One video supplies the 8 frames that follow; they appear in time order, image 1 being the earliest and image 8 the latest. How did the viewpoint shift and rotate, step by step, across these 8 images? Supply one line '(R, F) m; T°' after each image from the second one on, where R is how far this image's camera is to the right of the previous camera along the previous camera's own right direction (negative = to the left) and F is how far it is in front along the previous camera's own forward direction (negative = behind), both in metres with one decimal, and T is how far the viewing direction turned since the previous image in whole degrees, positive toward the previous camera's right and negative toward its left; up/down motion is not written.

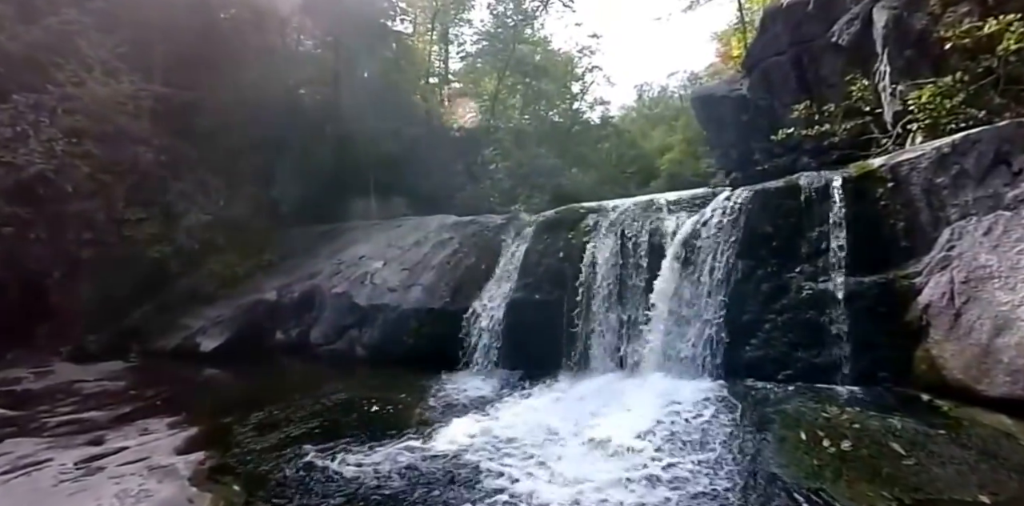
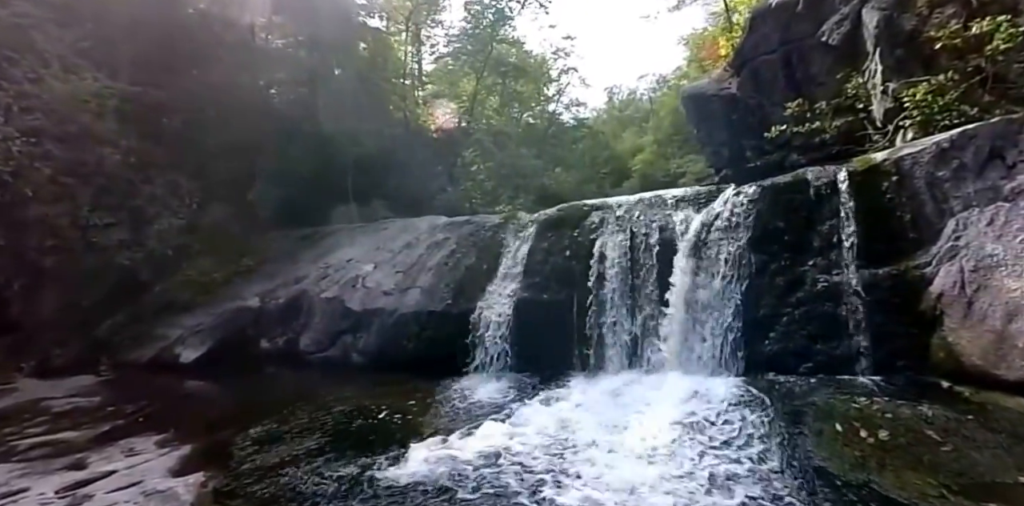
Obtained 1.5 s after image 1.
(-0.5, +0.1) m; +4°
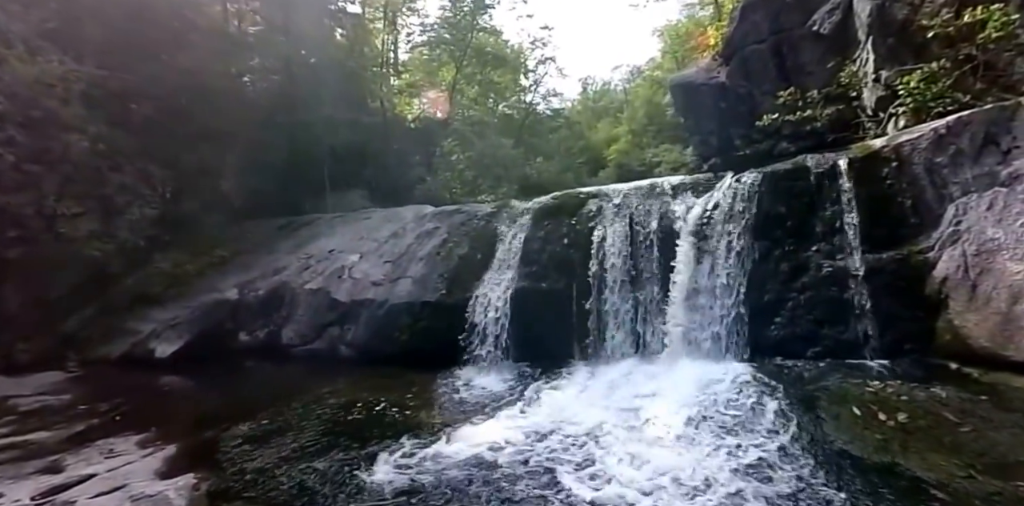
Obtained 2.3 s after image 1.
(-0.4, +0.2) m; +3°
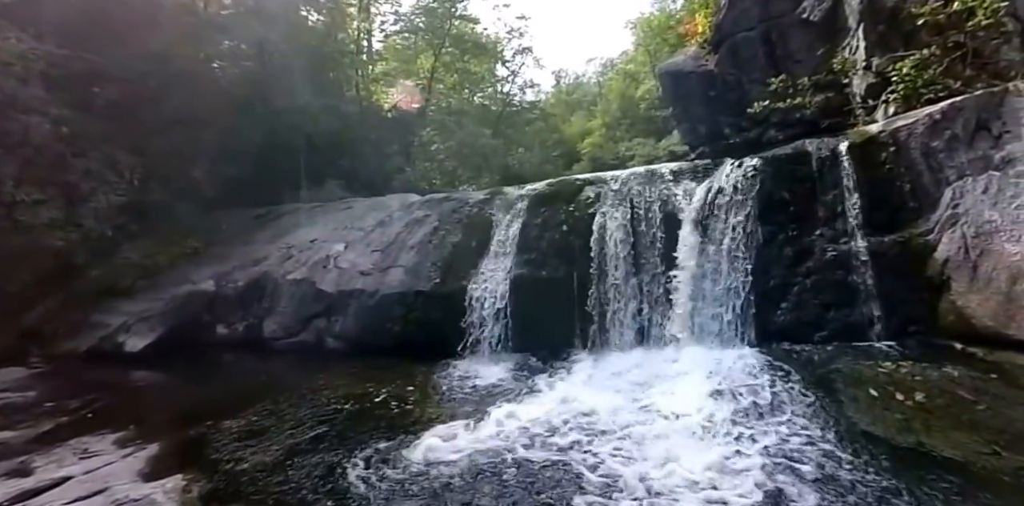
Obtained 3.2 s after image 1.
(-0.4, +0.2) m; +4°
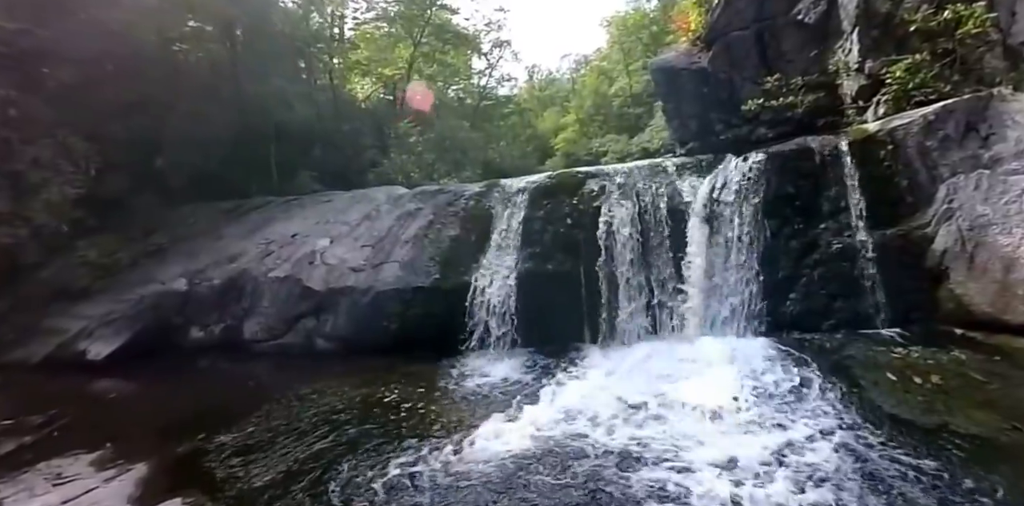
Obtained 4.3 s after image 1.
(-0.6, +0.1) m; +5°
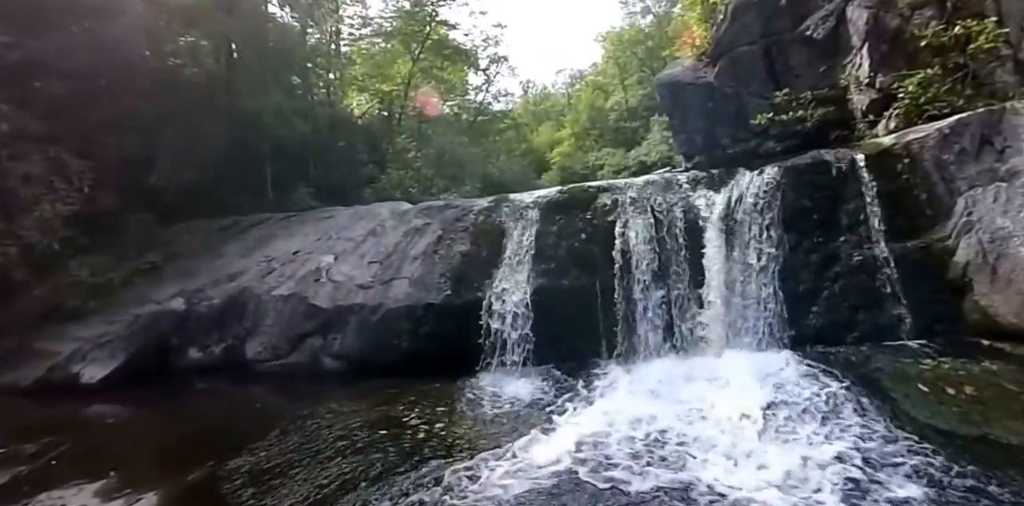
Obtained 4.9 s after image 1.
(-0.3, +0.1) m; +1°
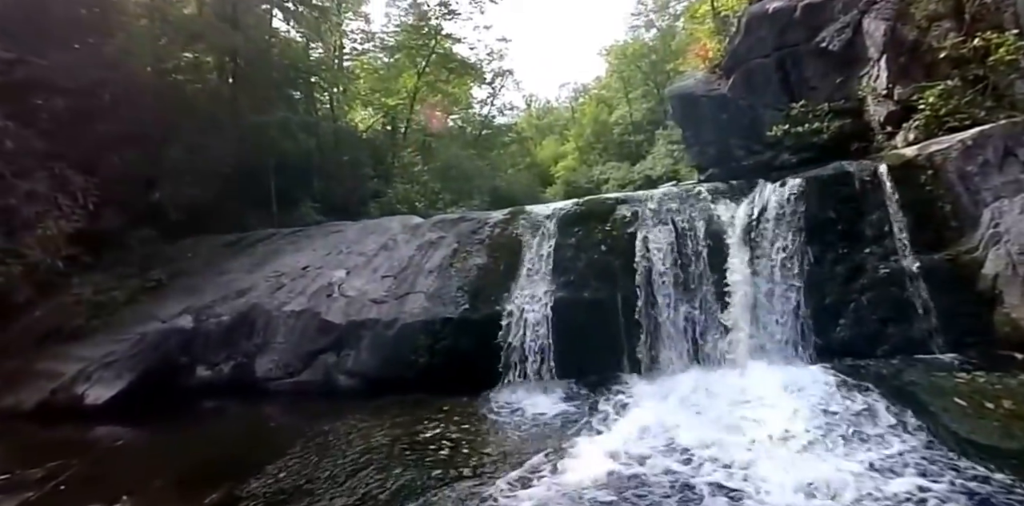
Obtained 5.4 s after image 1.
(-0.3, +0.1) m; 0°
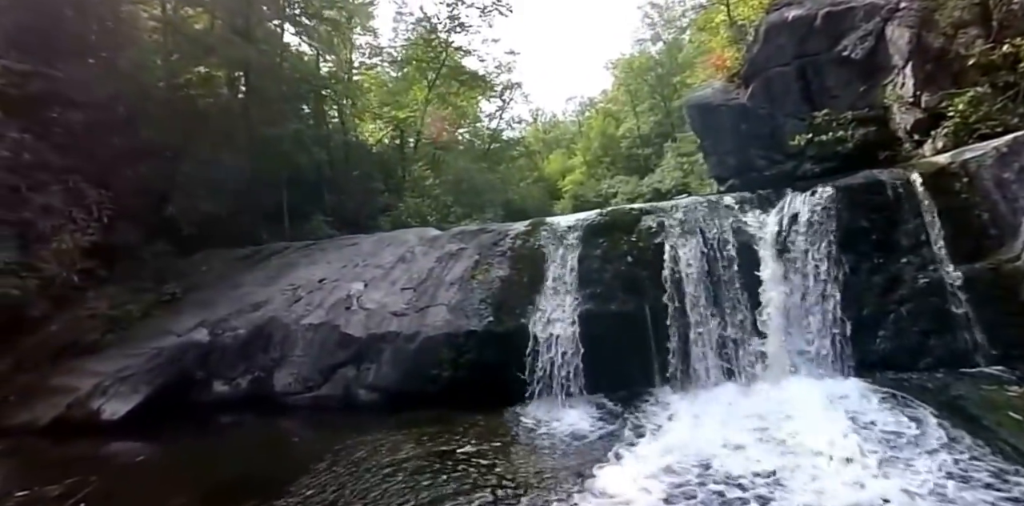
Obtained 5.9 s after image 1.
(-0.3, +0.1) m; 0°
